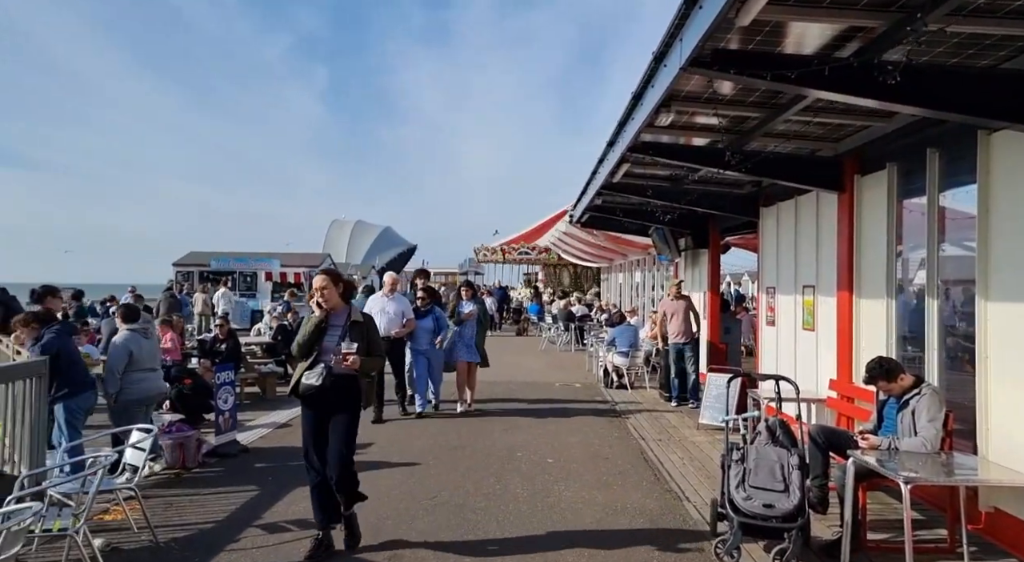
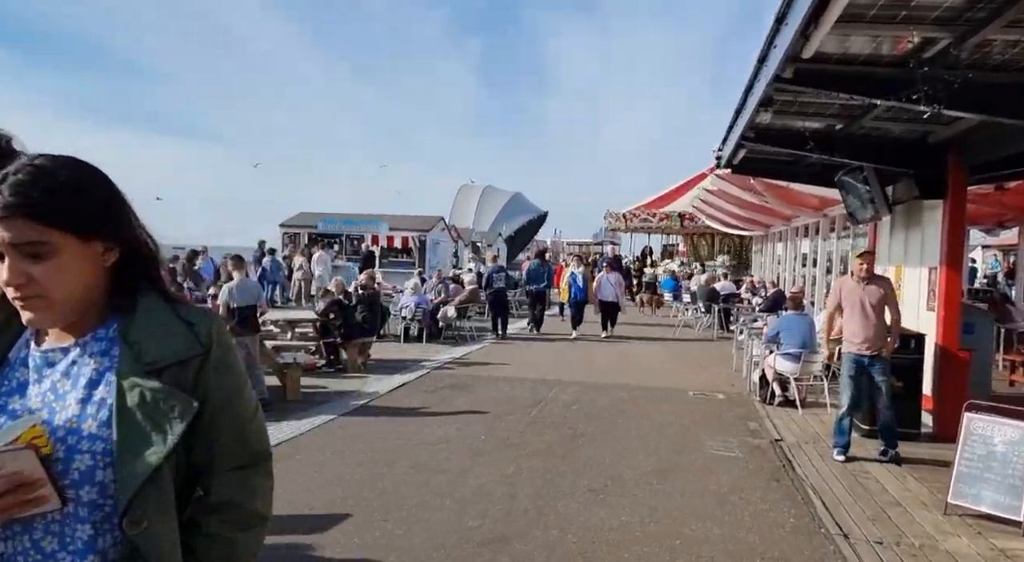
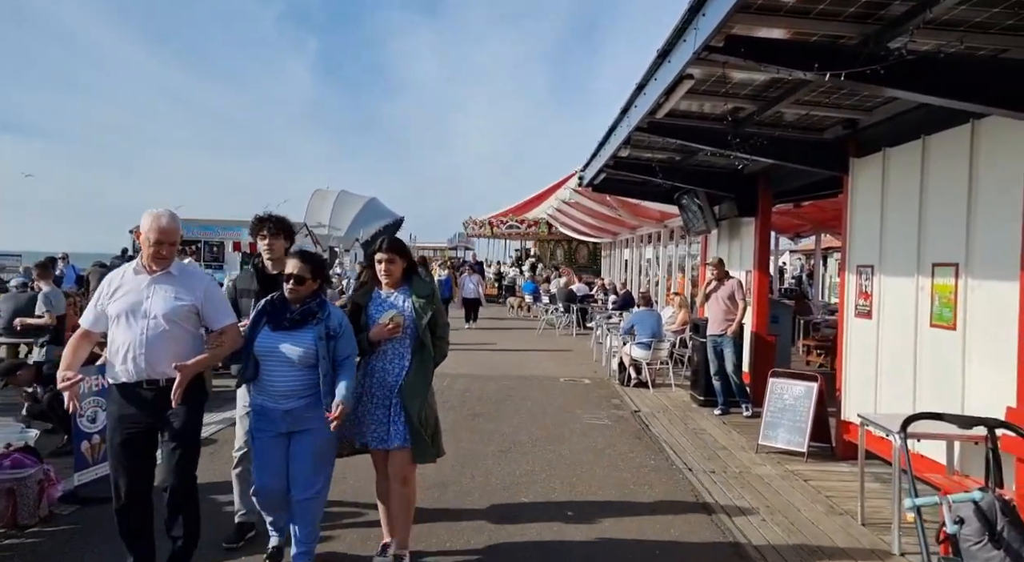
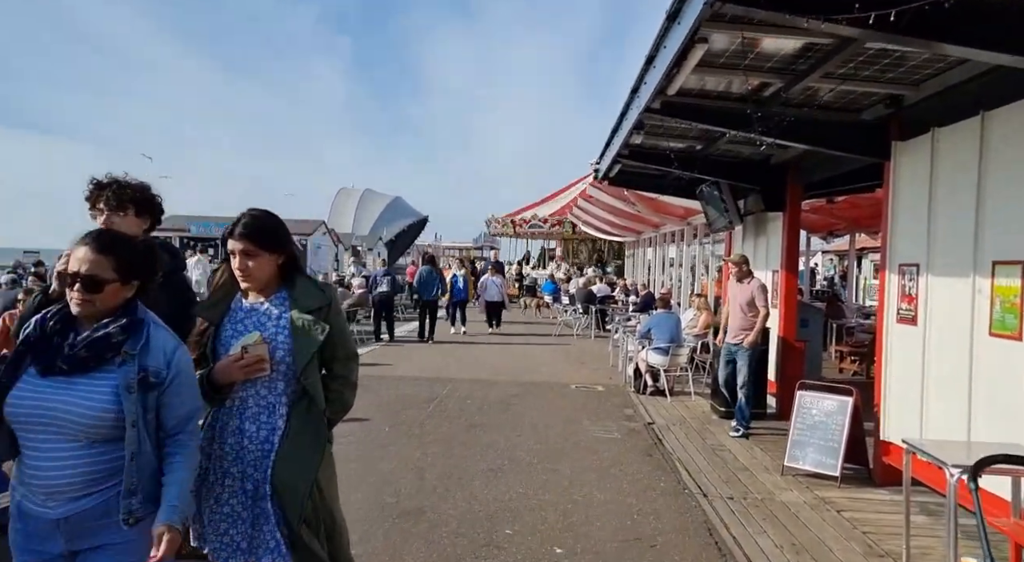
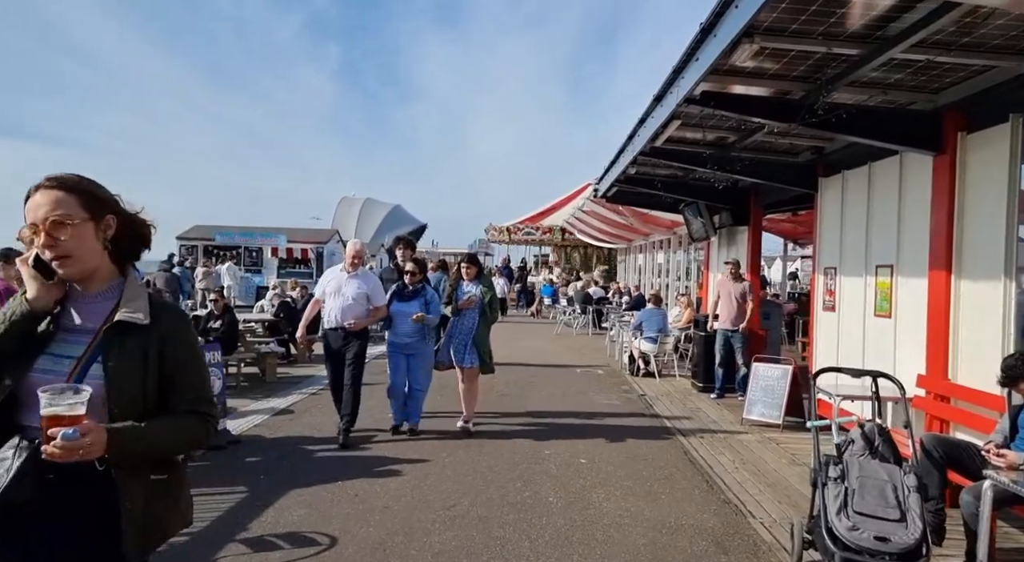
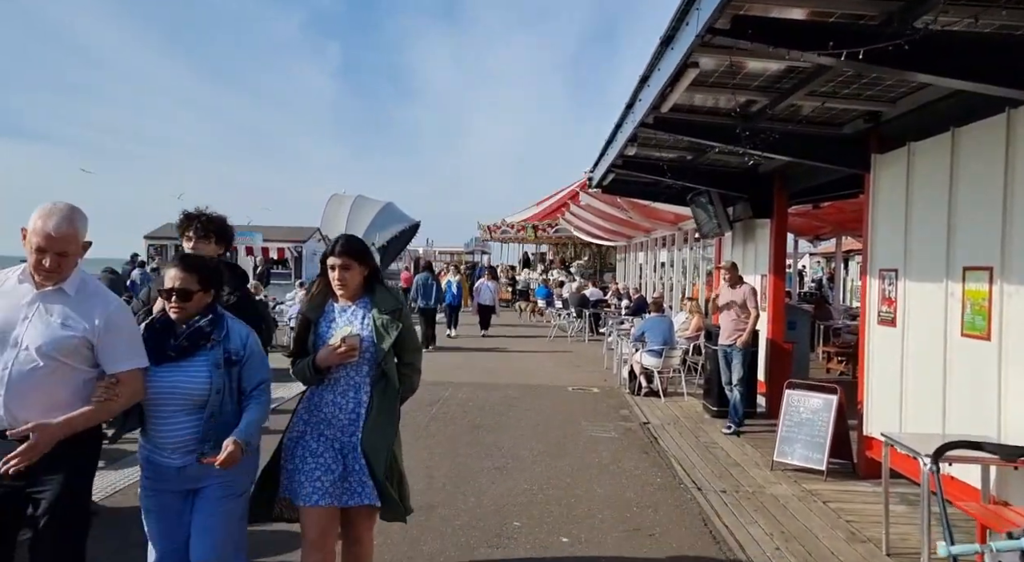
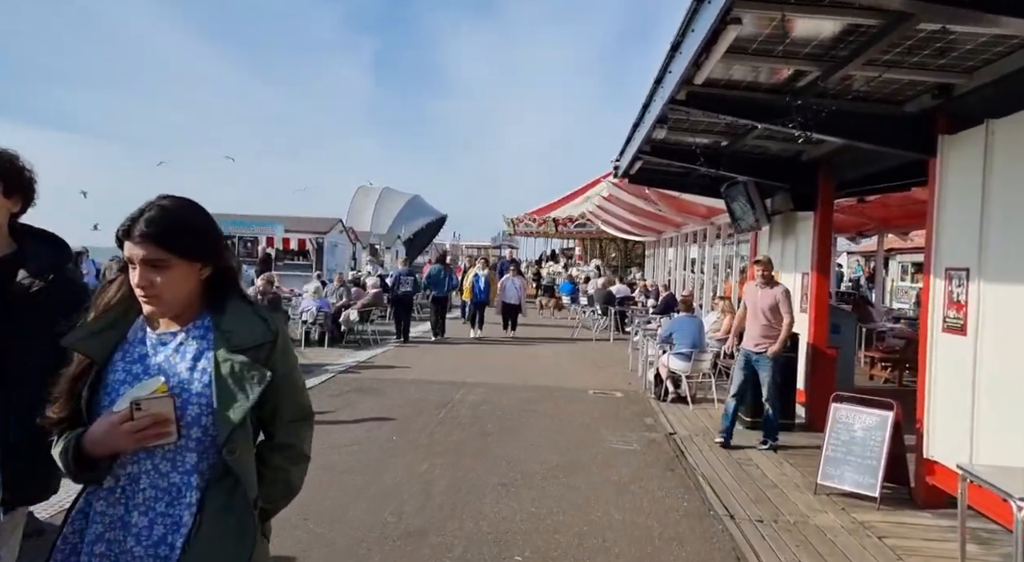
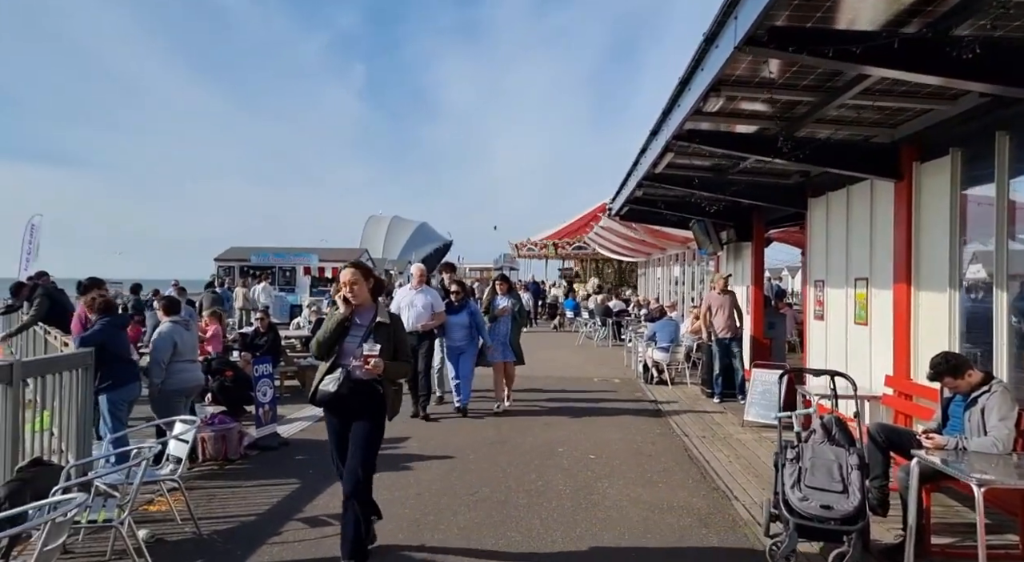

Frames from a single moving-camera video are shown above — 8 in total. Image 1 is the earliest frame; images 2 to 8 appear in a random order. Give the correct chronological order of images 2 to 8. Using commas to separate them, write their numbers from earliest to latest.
8, 5, 3, 6, 4, 7, 2
